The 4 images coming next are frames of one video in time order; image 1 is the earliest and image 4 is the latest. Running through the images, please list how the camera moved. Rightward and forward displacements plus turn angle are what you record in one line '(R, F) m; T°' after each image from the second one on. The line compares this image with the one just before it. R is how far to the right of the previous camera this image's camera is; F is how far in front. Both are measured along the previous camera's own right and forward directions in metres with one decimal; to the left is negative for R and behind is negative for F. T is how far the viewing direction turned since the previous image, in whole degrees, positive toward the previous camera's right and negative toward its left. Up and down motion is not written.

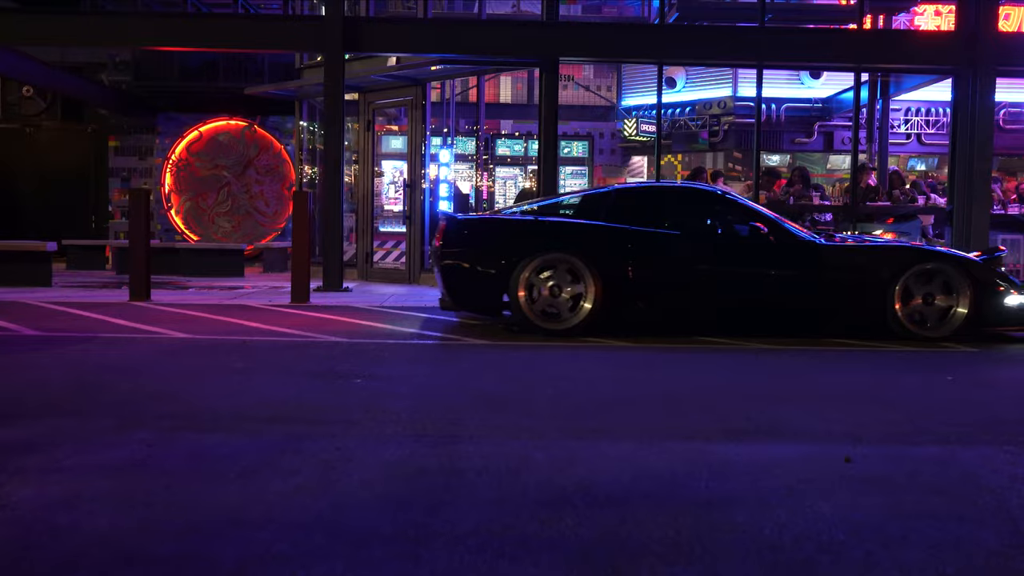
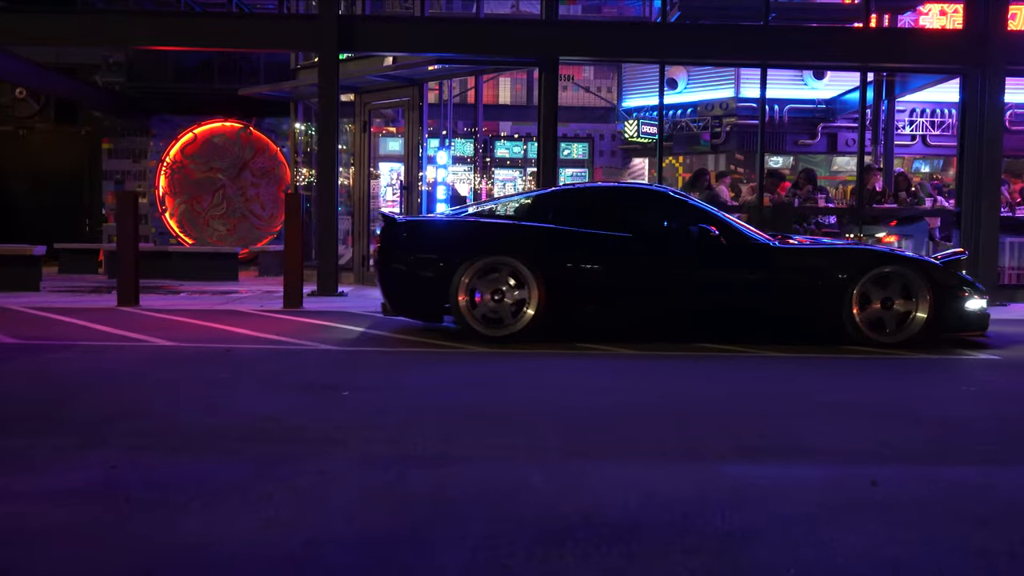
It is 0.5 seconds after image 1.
(0.0, +0.4) m; 0°
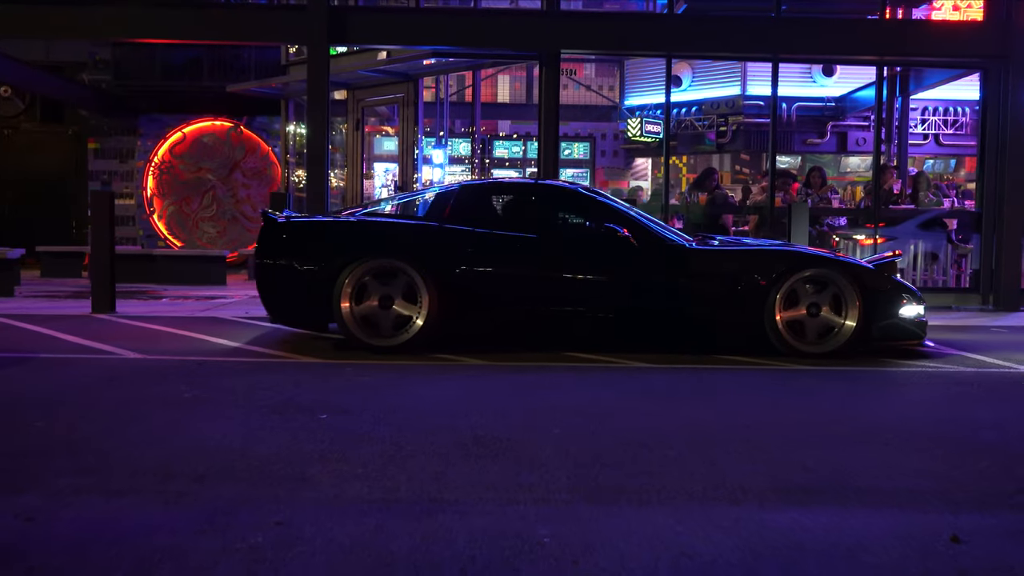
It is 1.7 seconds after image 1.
(0.0, +0.8) m; 0°
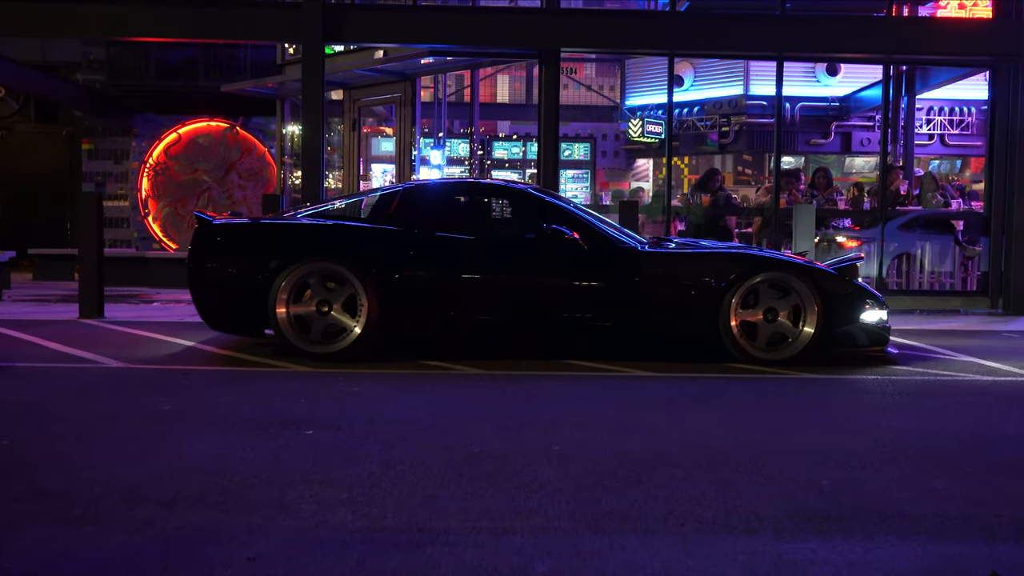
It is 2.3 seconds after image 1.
(0.0, +0.3) m; 0°
